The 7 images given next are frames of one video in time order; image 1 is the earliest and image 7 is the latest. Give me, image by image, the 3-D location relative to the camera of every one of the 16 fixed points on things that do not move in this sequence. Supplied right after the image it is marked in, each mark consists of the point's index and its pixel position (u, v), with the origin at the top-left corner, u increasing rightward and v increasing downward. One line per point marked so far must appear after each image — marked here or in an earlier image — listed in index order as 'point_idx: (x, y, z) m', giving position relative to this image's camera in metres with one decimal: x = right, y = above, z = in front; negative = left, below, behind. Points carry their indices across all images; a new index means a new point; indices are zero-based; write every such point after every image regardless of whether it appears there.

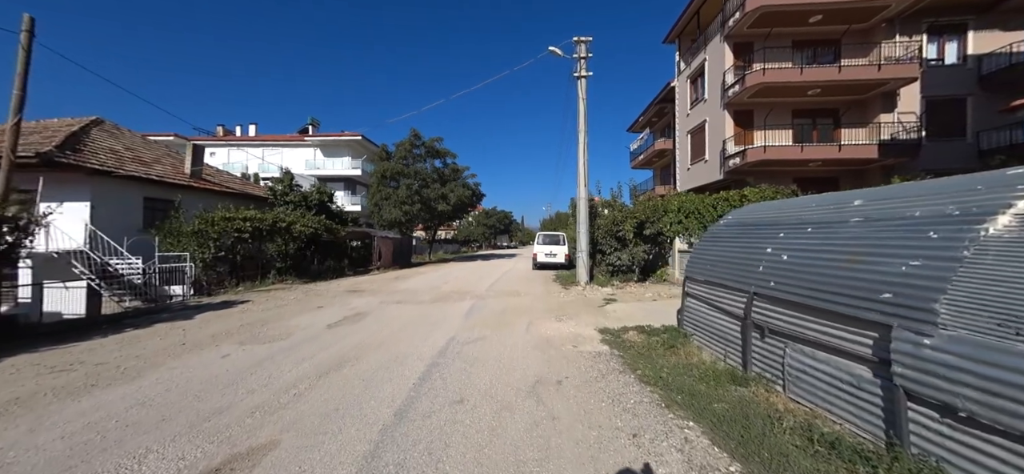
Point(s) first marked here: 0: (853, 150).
0: (+14.5, +3.7, +13.9) m
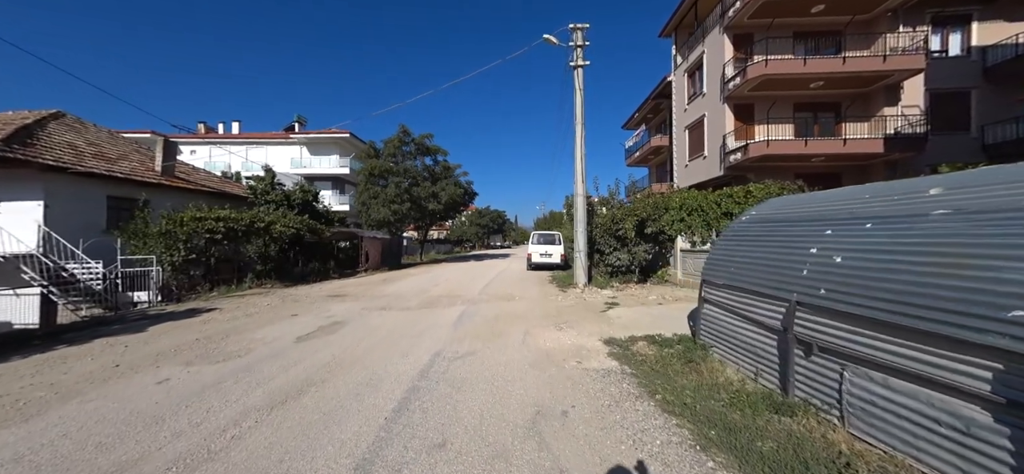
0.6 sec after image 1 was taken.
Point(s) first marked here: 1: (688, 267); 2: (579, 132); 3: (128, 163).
0: (+14.3, +3.8, +13.5) m
1: (+6.0, -1.0, +11.1) m
2: (+2.4, +3.8, +11.8) m
3: (-15.0, +2.9, +12.9) m
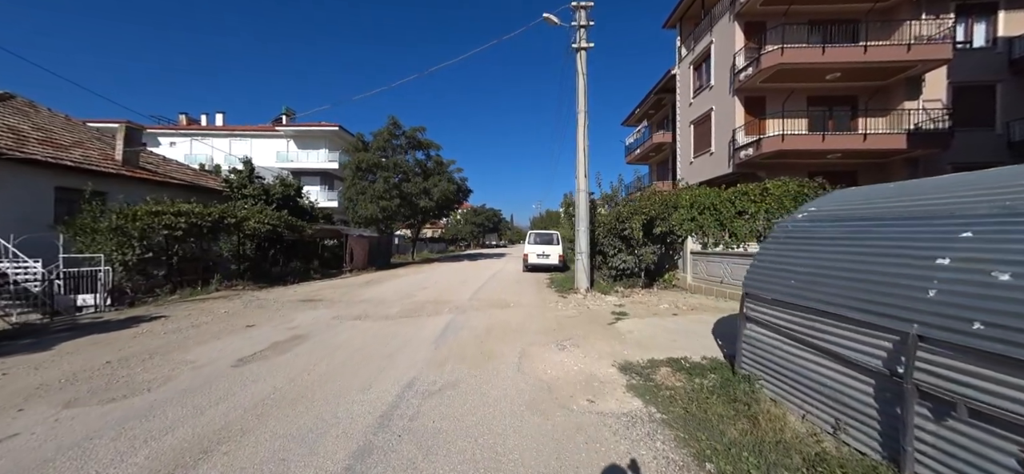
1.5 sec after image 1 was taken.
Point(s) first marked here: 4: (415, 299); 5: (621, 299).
0: (+14.1, +3.7, +12.6) m
1: (+5.8, -1.0, +10.2) m
2: (+2.3, +3.8, +10.8) m
3: (-15.2, +3.0, +11.7) m
4: (-2.8, -1.8, +9.5) m
5: (+3.0, -1.7, +9.1) m
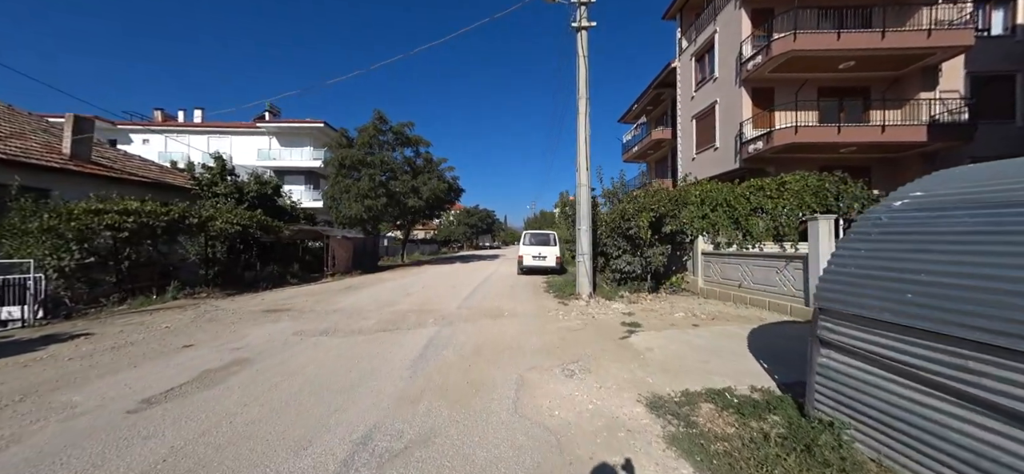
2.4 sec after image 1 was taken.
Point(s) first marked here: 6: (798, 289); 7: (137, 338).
0: (+13.9, +3.8, +11.9) m
1: (+5.6, -1.0, +9.2) m
2: (+2.1, +3.8, +9.8) m
3: (-15.4, +3.0, +10.4) m
4: (-2.9, -1.8, +8.4) m
5: (+2.9, -1.7, +8.1) m
6: (+5.6, -1.0, +6.5) m
7: (-6.3, -1.7, +5.6) m
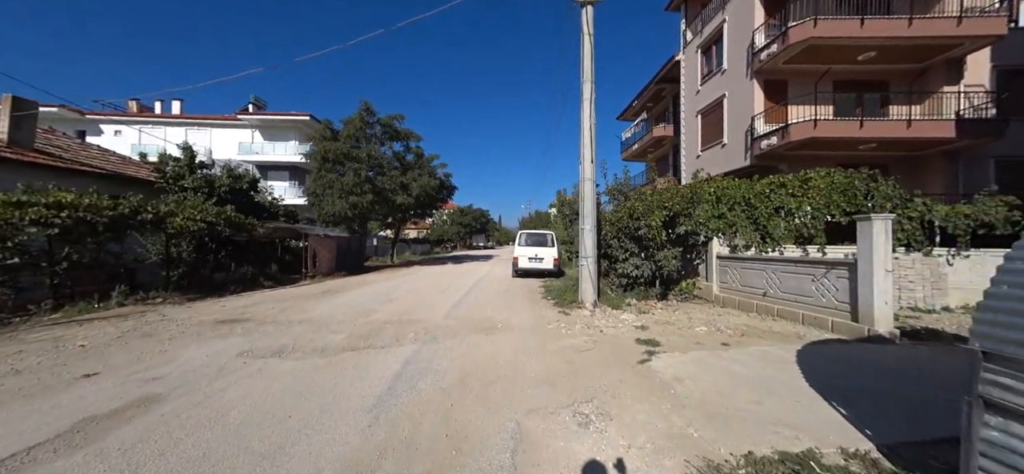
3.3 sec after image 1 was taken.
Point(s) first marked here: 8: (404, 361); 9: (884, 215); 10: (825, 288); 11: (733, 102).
0: (+13.7, +3.6, +11.1) m
1: (+5.5, -1.1, +8.3) m
2: (+2.0, +3.8, +8.8) m
3: (-15.5, +3.1, +9.1) m
4: (-3.0, -1.8, +7.3) m
5: (+2.8, -1.7, +7.1) m
6: (+5.6, -1.1, +5.5) m
7: (-6.4, -1.7, +4.4) m
8: (-1.6, -1.8, +4.8) m
9: (+5.6, +0.3, +5.0) m
10: (+5.6, -0.9, +5.9) m
11: (+9.4, +5.7, +14.1) m
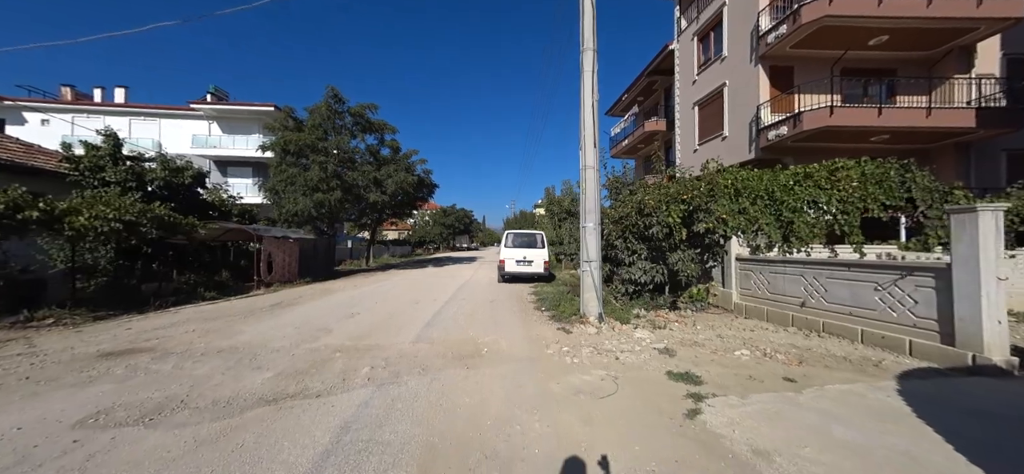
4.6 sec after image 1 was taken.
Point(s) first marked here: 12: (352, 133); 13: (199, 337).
0: (+13.3, +3.7, +10.3) m
1: (+5.2, -1.0, +7.1) m
2: (+1.6, +3.8, +7.4) m
3: (-15.8, +2.9, +6.9) m
4: (-3.3, -1.8, +5.7) m
5: (+2.6, -1.7, +5.8) m
6: (+5.4, -1.0, +4.3) m
7: (-6.4, -1.7, +2.6) m
8: (-1.7, -1.8, +3.3) m
9: (+5.5, +0.4, +3.8) m
10: (+5.4, -0.9, +4.6) m
11: (+8.8, +5.8, +13.1) m
12: (-8.9, +5.7, +18.4) m
13: (-5.7, -1.8, +6.1) m
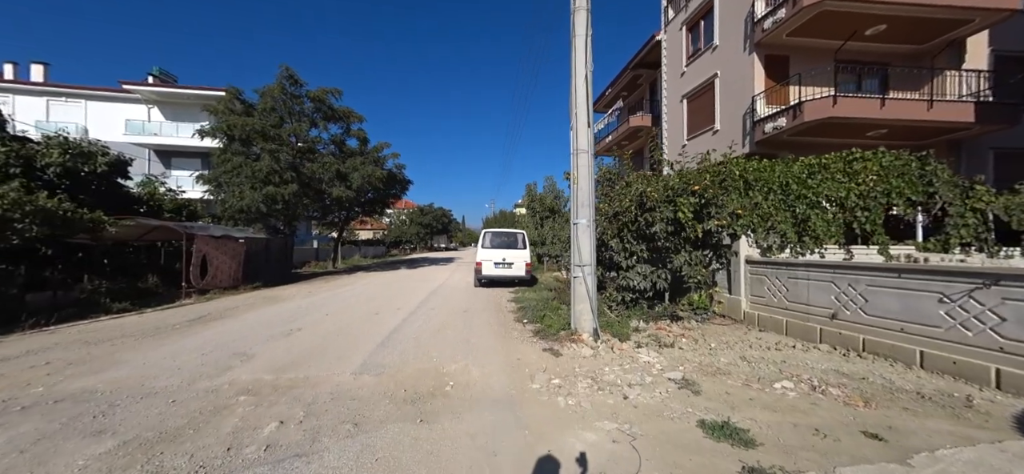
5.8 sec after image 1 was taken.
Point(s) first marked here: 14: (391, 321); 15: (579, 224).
0: (+12.6, +3.7, +9.8) m
1: (+4.8, -1.0, +6.1) m
2: (+1.2, +3.8, +6.2) m
3: (-16.2, +3.0, +4.6) m
4: (-3.6, -1.8, +4.2) m
5: (+2.2, -1.7, +4.6) m
6: (+5.2, -1.0, +3.4) m
7: (-6.6, -1.7, +0.9) m
8: (-1.9, -1.8, +1.9) m
9: (+5.3, +0.4, +2.9) m
10: (+5.1, -0.9, +3.7) m
11: (+8.0, +5.8, +12.3) m
12: (-10.0, +5.8, +16.5) m
13: (-6.0, -1.8, +4.4) m
14: (-2.7, -1.8, +7.3) m
15: (+1.1, +0.2, +5.8) m
